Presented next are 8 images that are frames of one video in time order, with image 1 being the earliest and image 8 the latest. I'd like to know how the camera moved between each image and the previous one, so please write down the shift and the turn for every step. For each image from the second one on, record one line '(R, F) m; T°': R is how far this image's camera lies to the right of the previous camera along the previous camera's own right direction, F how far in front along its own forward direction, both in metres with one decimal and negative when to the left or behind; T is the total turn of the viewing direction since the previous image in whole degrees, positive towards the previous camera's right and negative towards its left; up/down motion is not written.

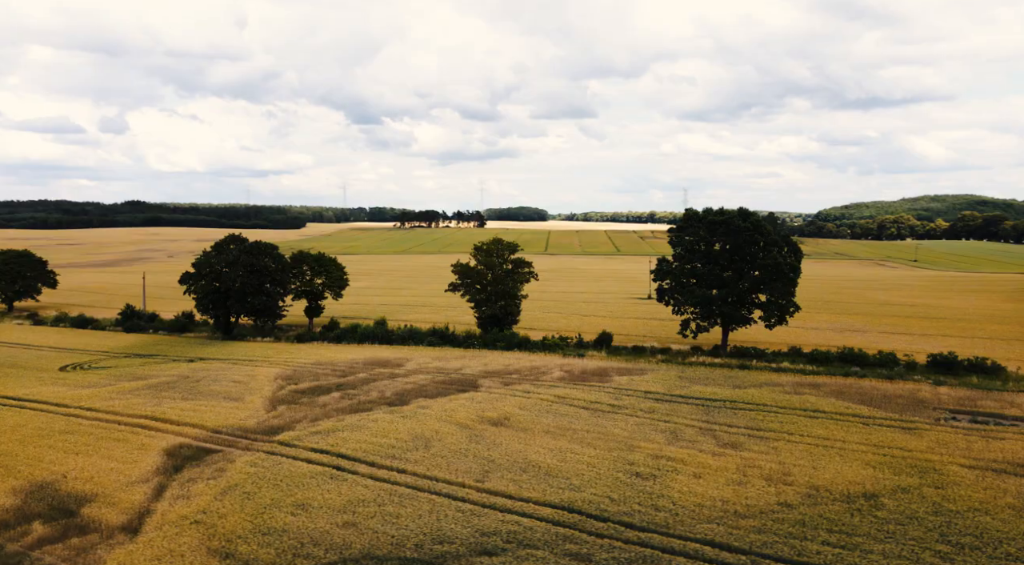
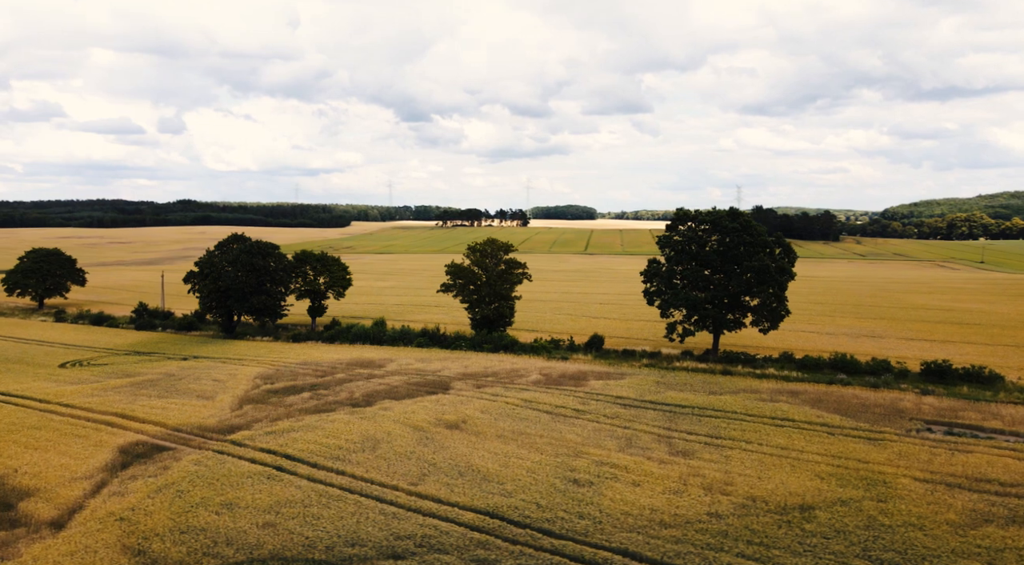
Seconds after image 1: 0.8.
(+2.7, +0.2) m; -3°
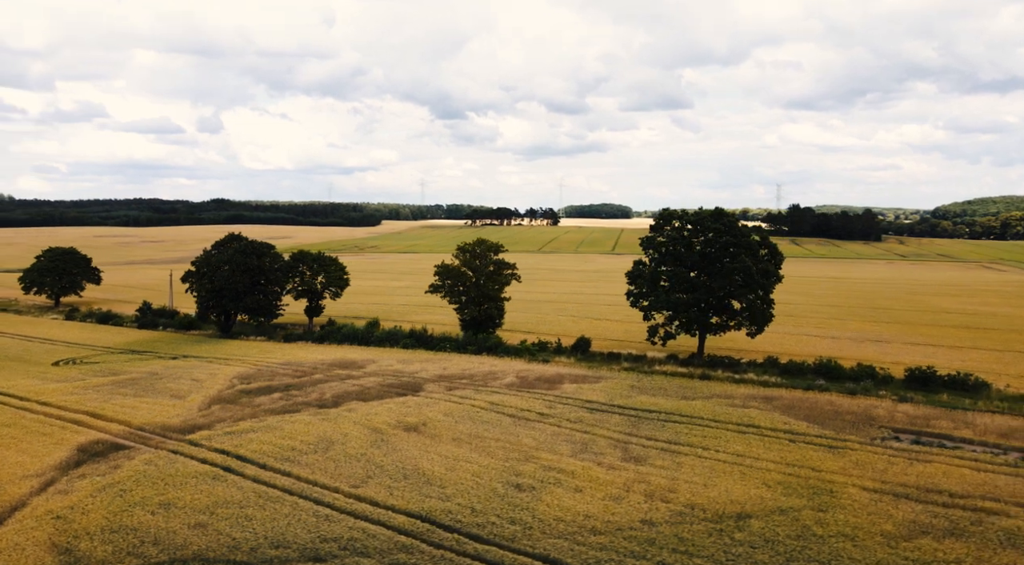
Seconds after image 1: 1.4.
(+2.2, +0.1) m; -2°
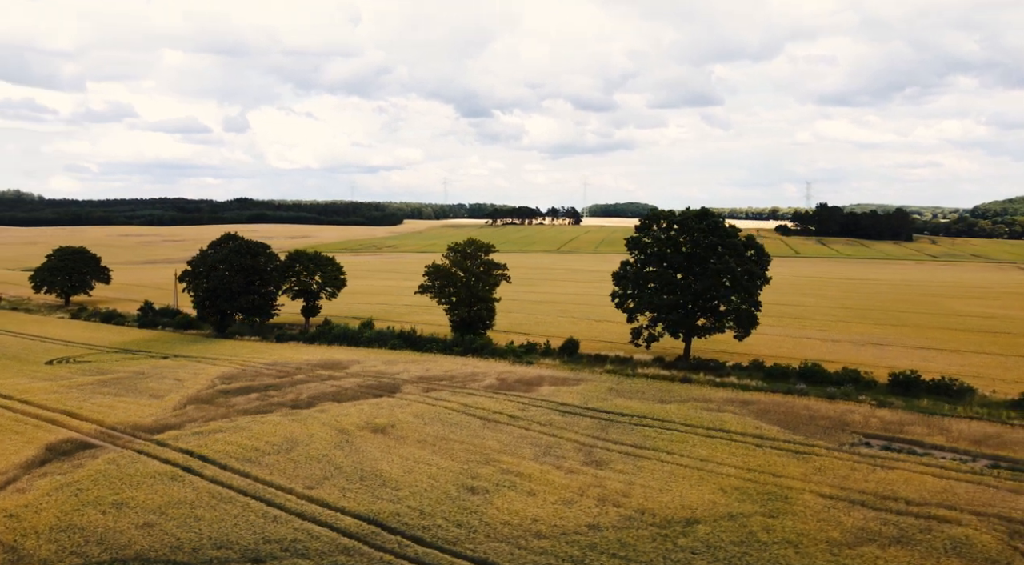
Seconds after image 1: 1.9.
(+1.6, 0.0) m; -1°
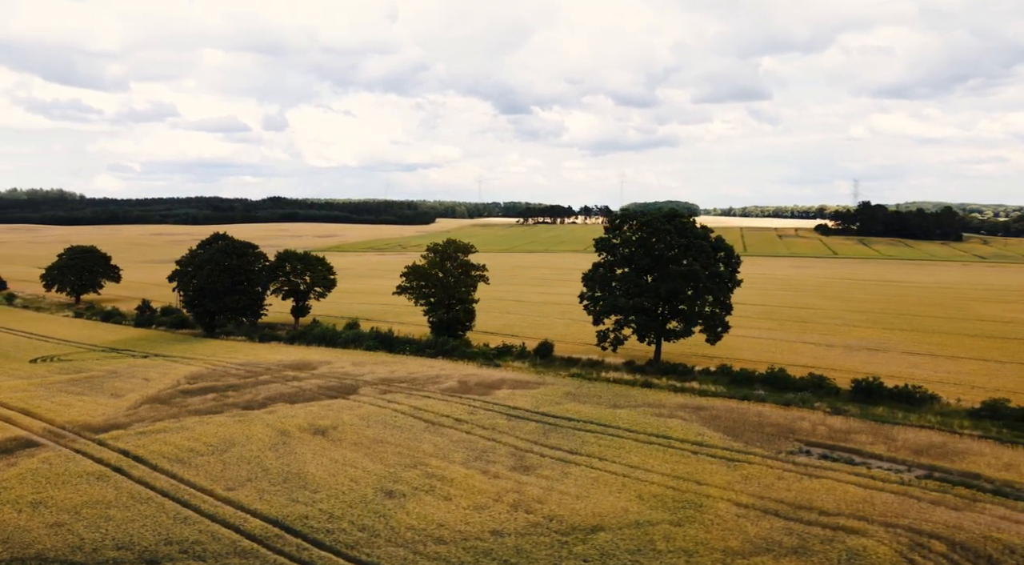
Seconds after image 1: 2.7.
(+2.8, 0.0) m; -2°
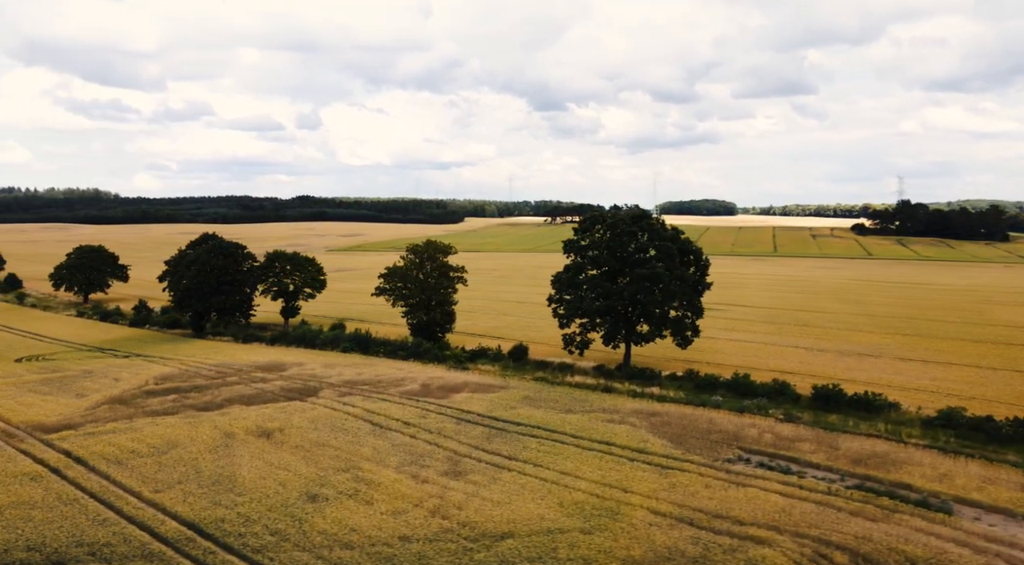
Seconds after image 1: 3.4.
(+2.6, -0.1) m; -2°
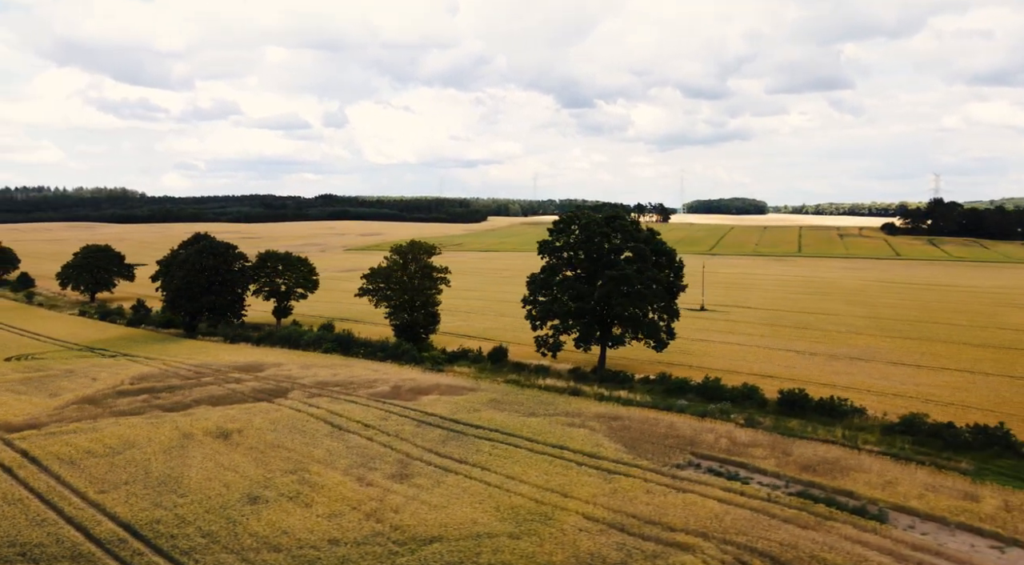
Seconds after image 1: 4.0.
(+2.1, -0.1) m; -1°
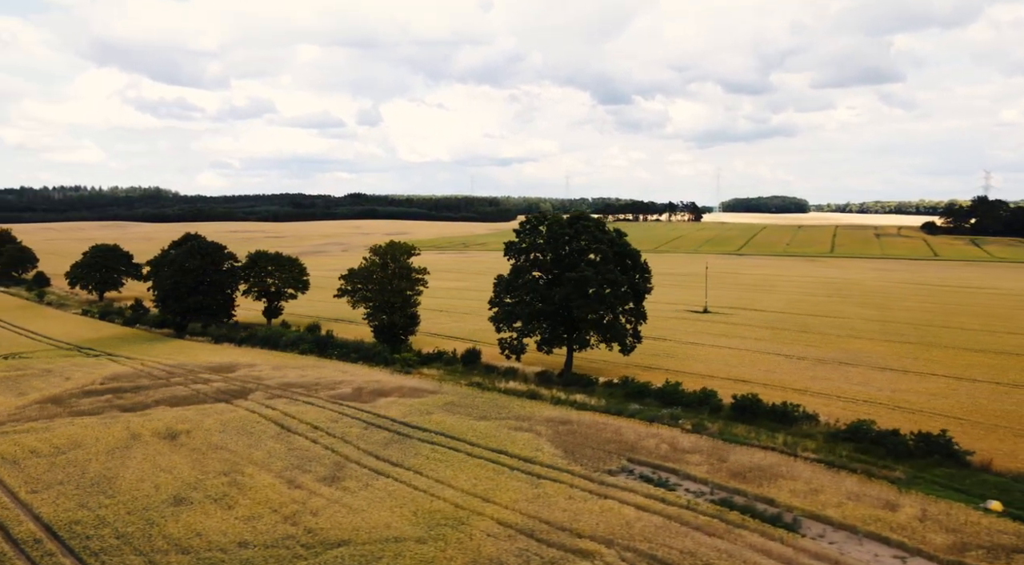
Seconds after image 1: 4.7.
(+2.8, -0.2) m; -2°
